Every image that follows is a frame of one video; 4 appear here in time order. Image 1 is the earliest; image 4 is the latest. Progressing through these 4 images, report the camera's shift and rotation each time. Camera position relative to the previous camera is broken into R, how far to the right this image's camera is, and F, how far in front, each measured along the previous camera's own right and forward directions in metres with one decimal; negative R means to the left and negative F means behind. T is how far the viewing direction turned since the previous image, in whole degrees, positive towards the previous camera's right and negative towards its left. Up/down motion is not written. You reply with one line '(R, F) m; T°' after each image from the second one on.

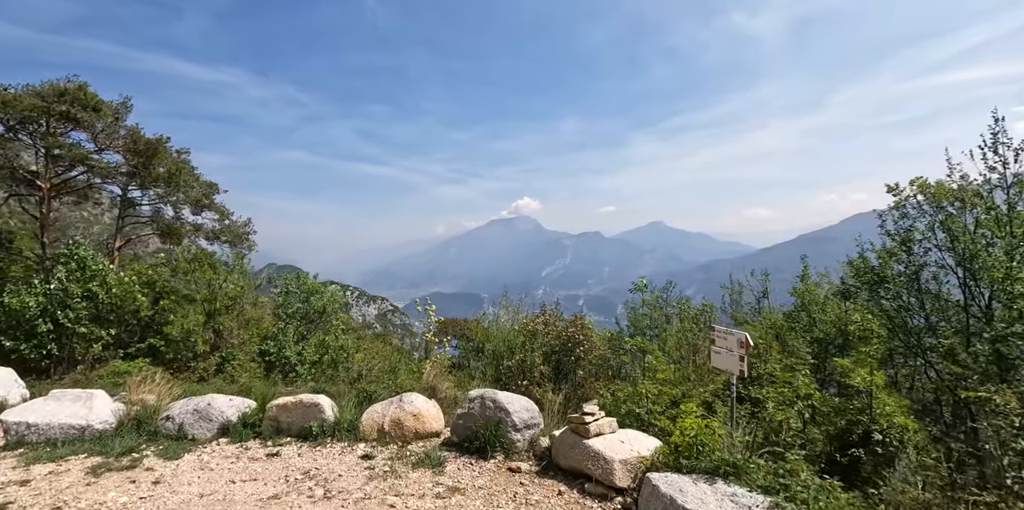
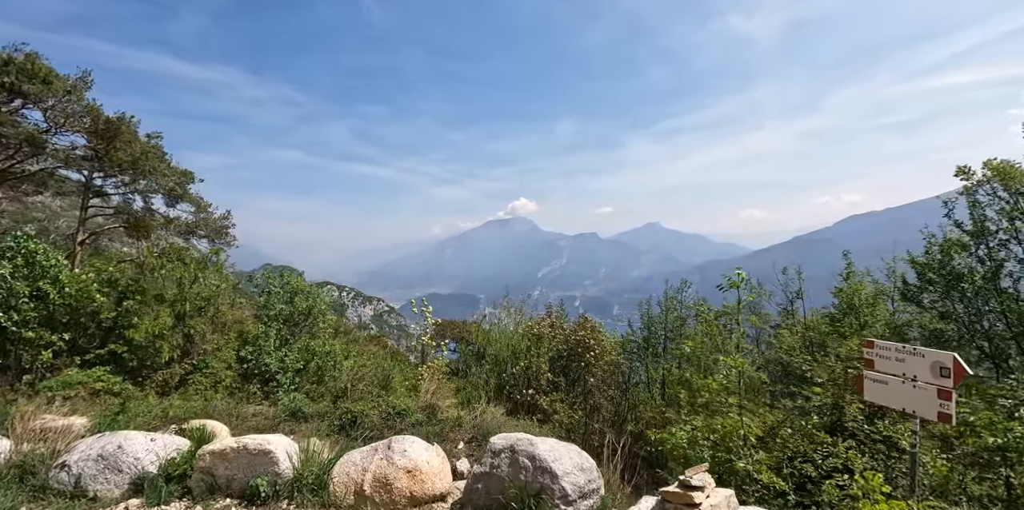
(-0.2, +1.0) m; 0°
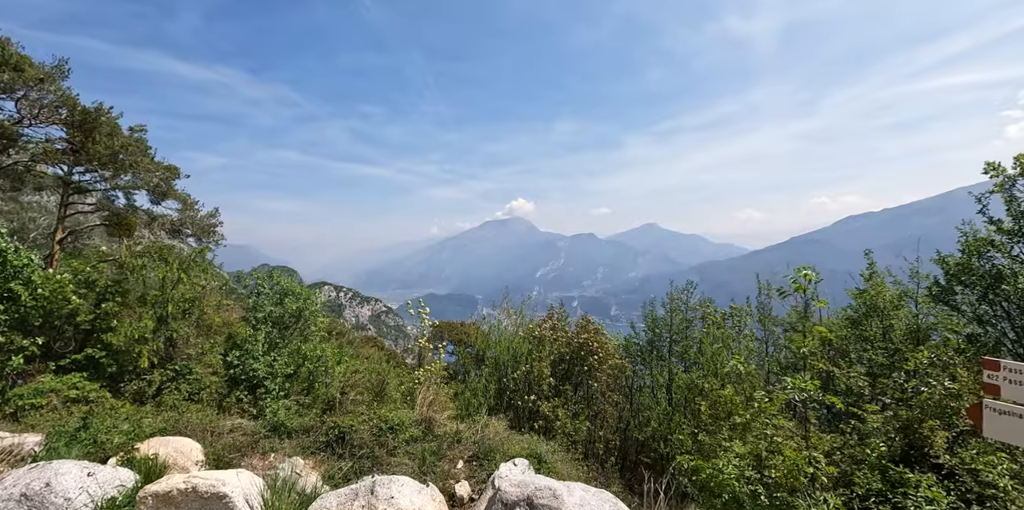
(-0.1, +0.4) m; 0°
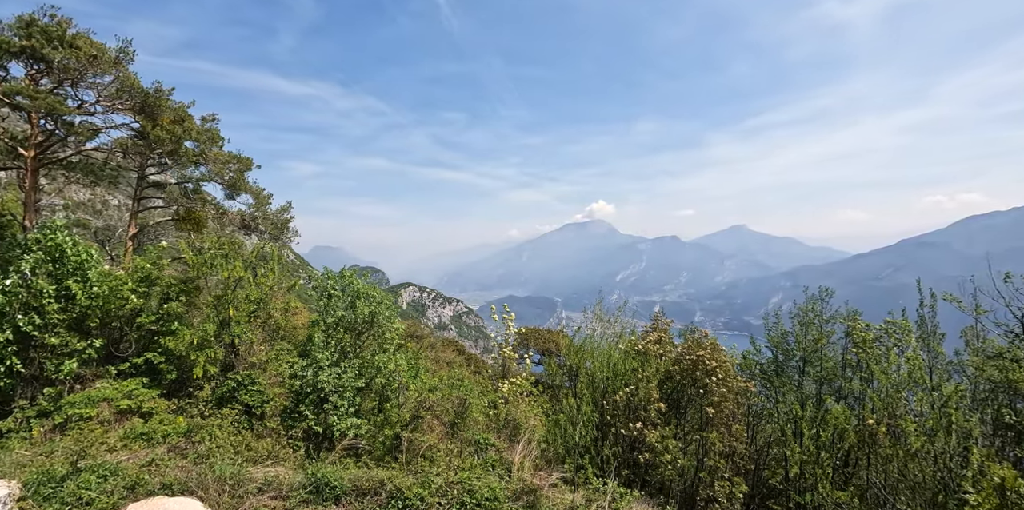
(-0.4, +1.6) m; -9°
